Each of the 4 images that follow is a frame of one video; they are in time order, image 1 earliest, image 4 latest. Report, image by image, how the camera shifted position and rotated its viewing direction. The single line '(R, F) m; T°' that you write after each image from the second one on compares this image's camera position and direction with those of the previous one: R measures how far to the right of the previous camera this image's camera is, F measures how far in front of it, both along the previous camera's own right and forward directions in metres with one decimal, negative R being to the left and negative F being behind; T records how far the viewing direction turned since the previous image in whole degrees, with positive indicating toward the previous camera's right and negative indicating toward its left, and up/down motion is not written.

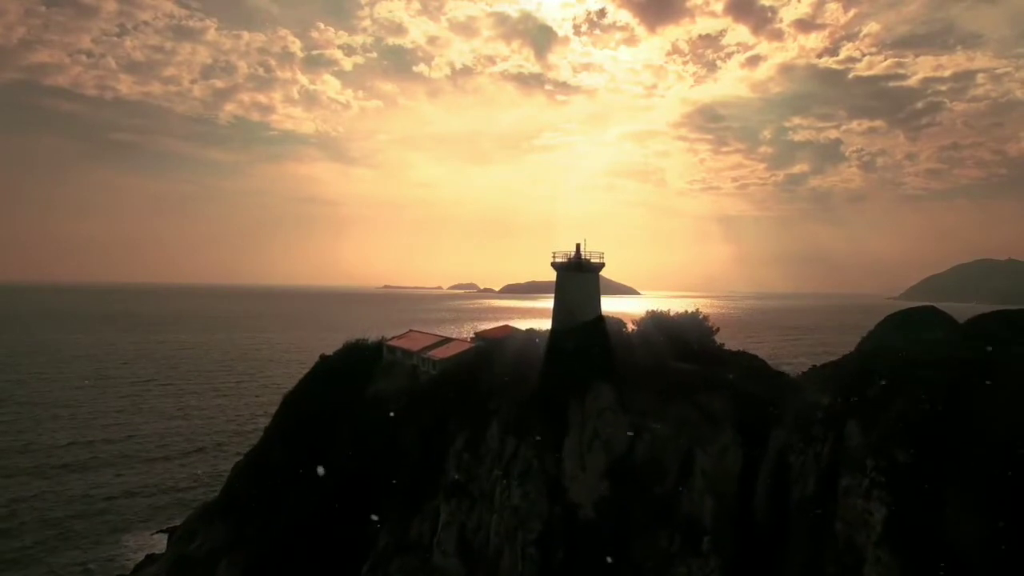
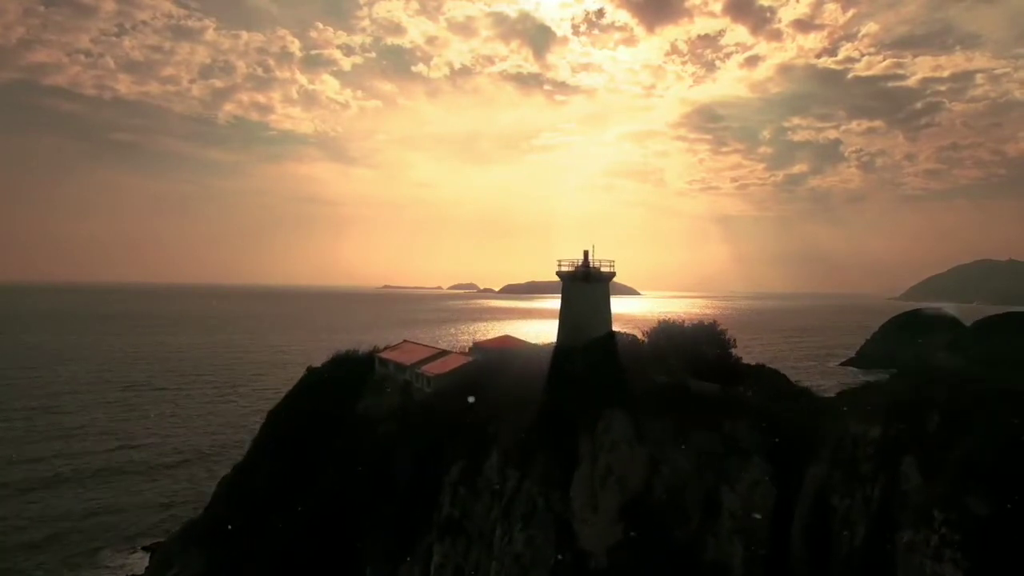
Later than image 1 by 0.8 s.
(-0.3, +0.8) m; 0°
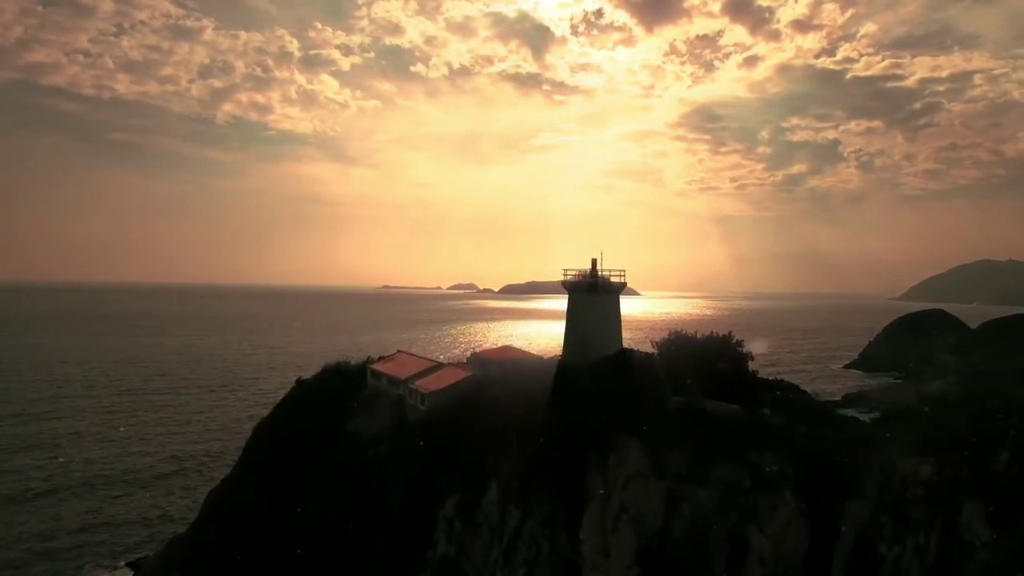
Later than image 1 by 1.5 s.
(-0.3, +0.7) m; 0°
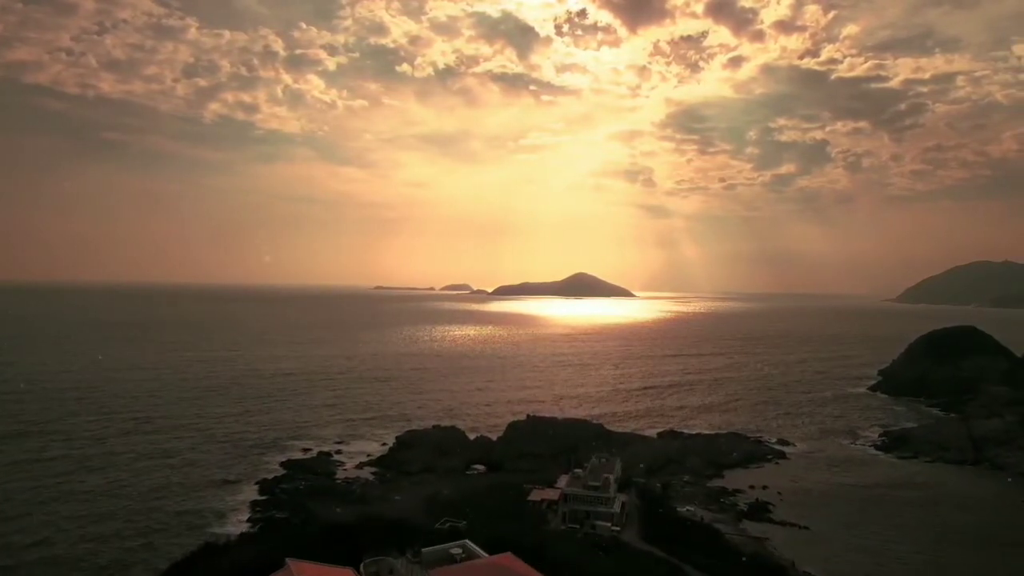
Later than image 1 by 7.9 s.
(-0.9, +7.3) m; +1°
